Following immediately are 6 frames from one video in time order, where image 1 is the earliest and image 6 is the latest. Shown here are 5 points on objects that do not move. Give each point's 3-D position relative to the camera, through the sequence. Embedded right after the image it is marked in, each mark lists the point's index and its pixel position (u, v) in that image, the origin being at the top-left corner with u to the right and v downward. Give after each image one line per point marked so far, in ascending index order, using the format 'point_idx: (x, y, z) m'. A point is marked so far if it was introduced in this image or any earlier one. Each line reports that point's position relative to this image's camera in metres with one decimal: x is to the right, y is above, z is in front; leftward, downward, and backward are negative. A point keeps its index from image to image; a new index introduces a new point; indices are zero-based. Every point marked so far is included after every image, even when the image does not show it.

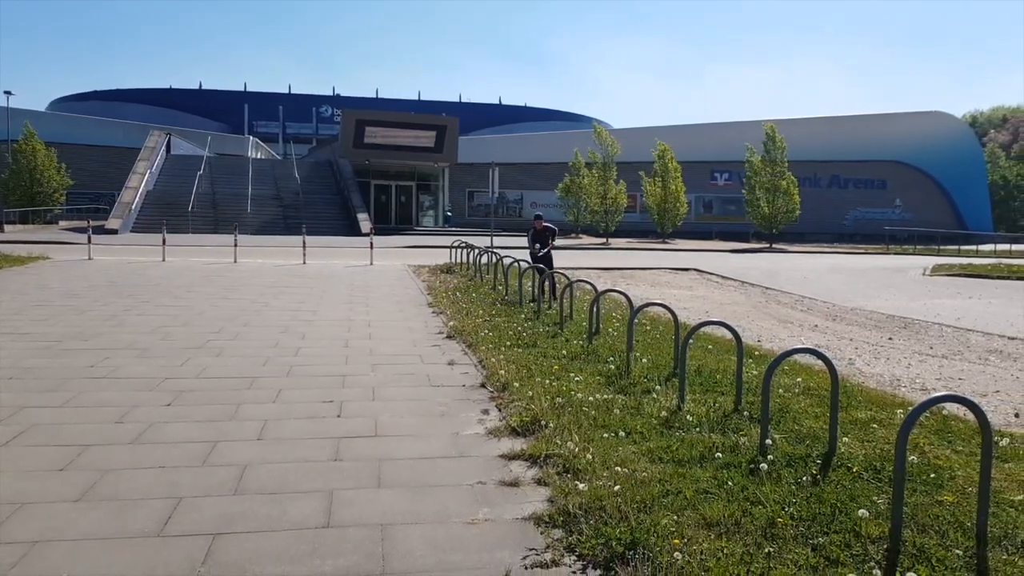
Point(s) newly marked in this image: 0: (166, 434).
0: (-2.3, -1.0, +5.5) m
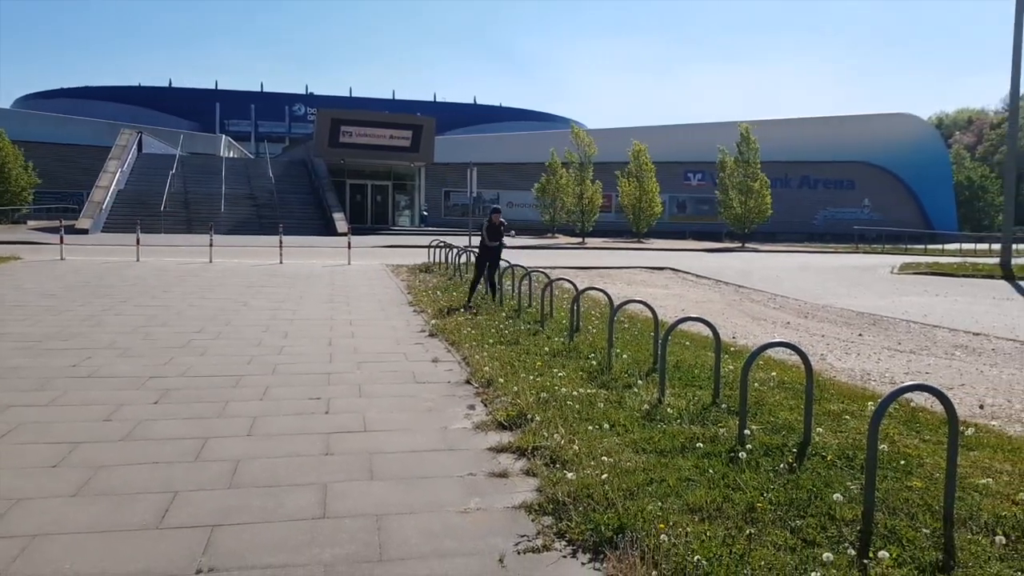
0: (-2.4, -0.9, +5.5) m
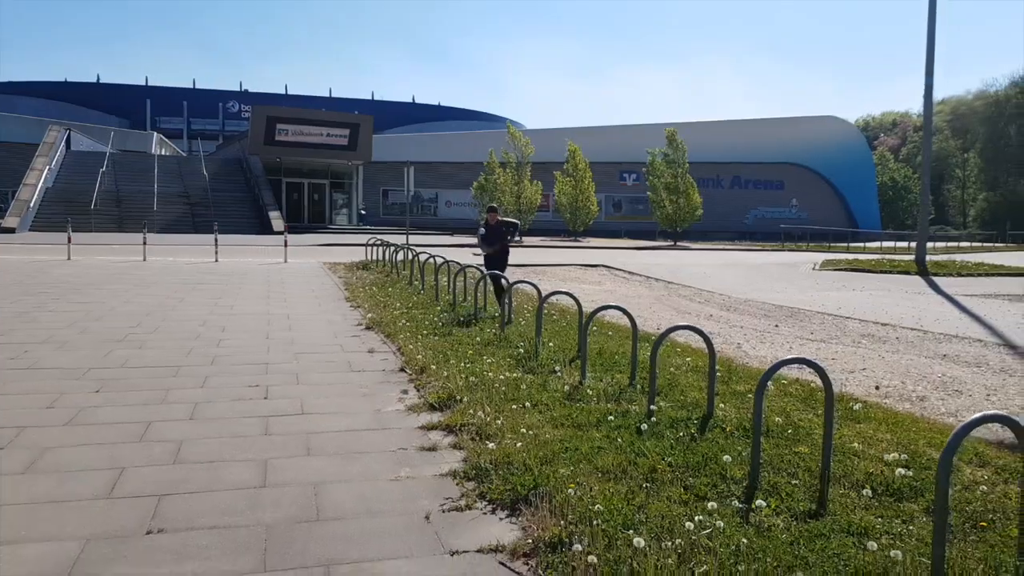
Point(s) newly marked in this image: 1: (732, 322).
0: (-2.9, -0.9, +5.8) m
1: (+3.6, -0.5, +13.4) m
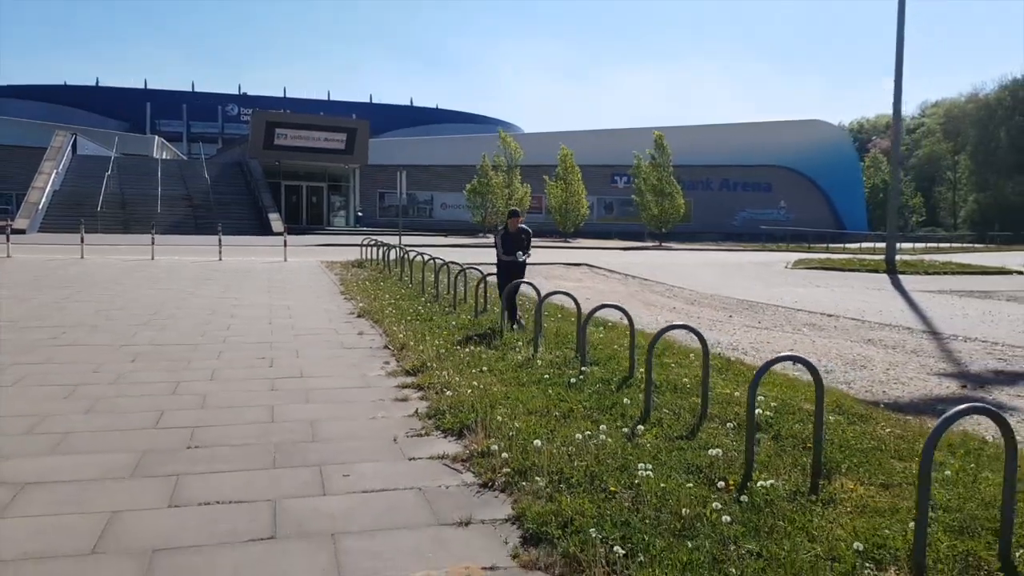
0: (-3.2, -0.8, +7.1) m
1: (+3.2, -0.4, +14.8) m
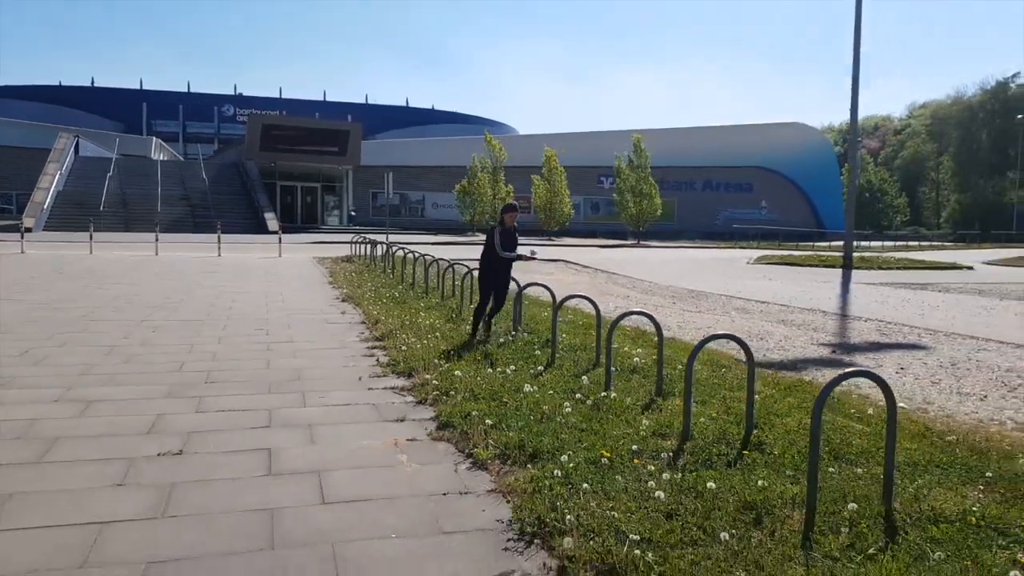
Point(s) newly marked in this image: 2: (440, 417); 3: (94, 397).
0: (-3.8, -0.6, +8.9) m
1: (+2.6, -0.3, +16.6) m
2: (-0.5, -0.9, +5.7) m
3: (-3.2, -0.8, +6.4) m
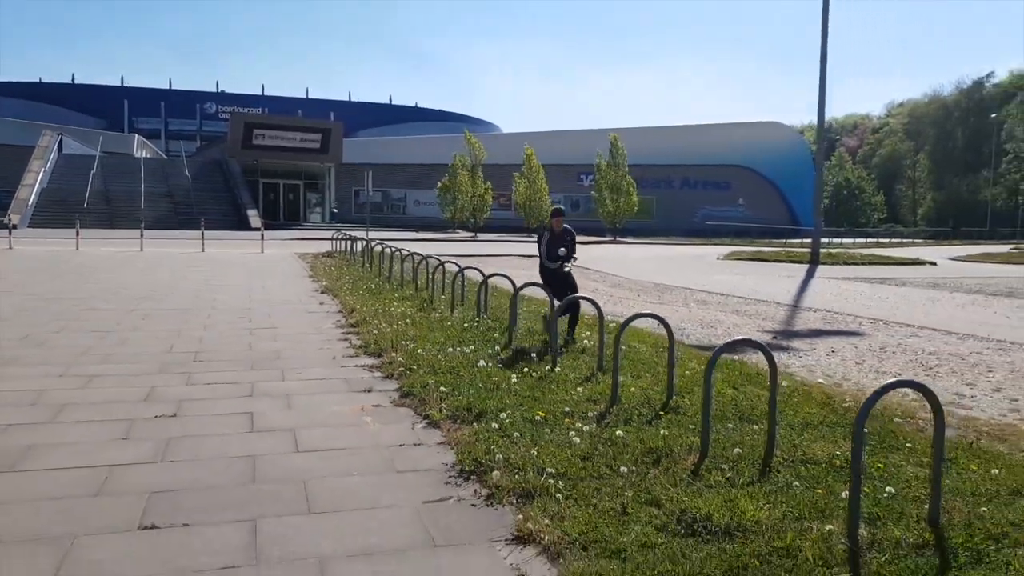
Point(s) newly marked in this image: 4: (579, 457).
0: (-4.2, -0.5, +9.6) m
1: (+2.0, -0.1, +17.4) m
2: (-0.9, -0.8, +6.4) m
3: (-3.6, -0.7, +7.1) m
4: (+0.4, -0.9, +4.6) m
